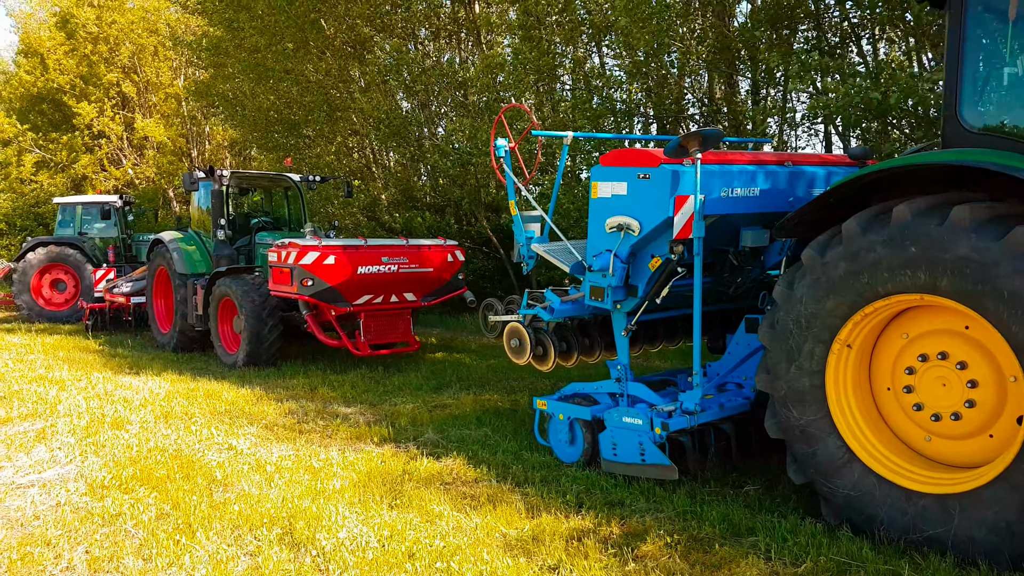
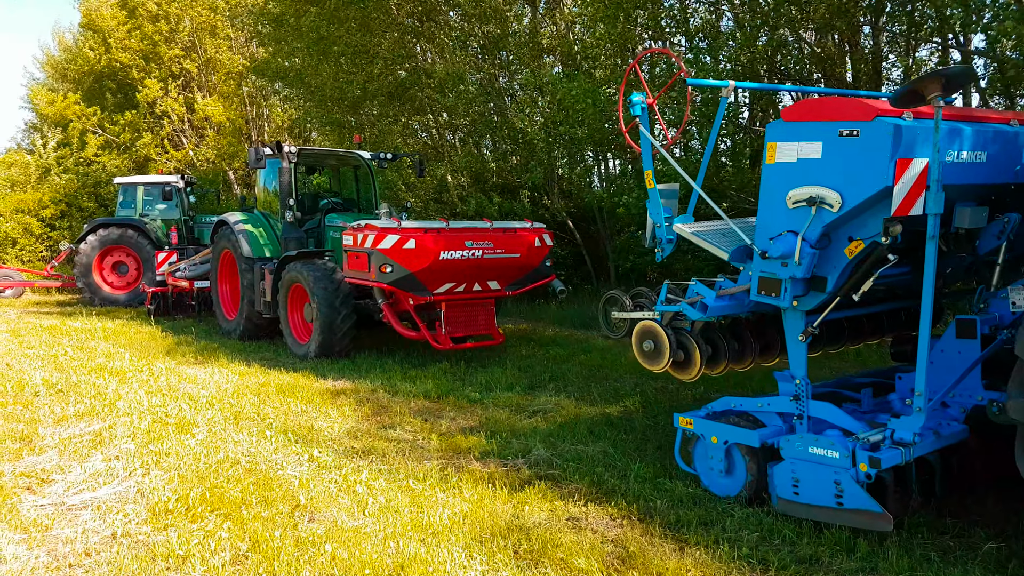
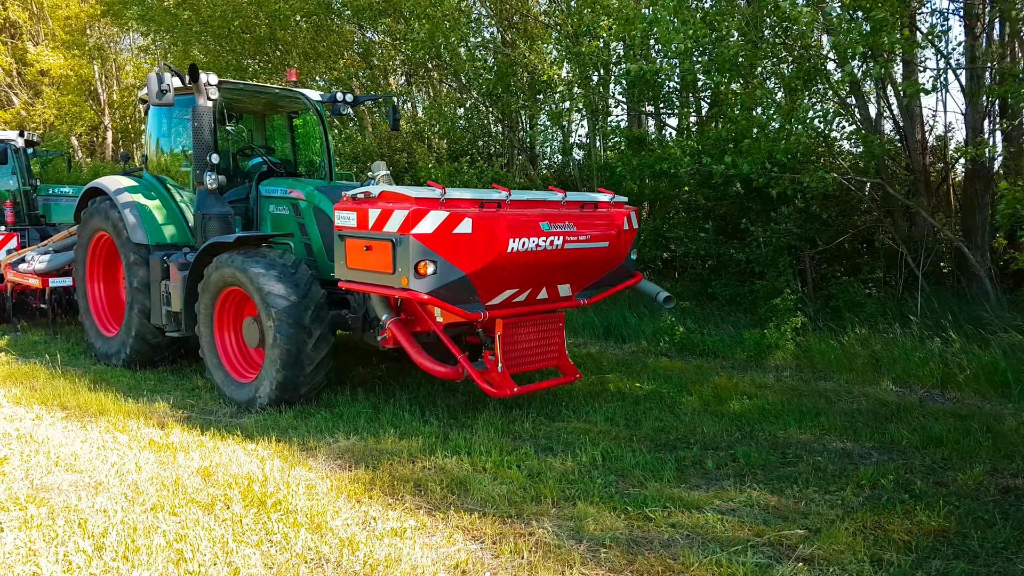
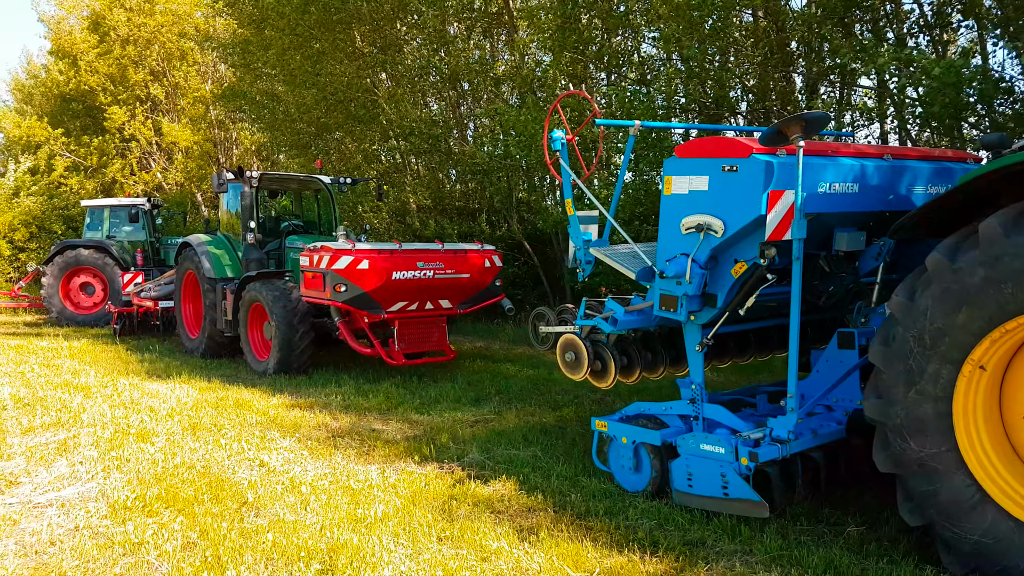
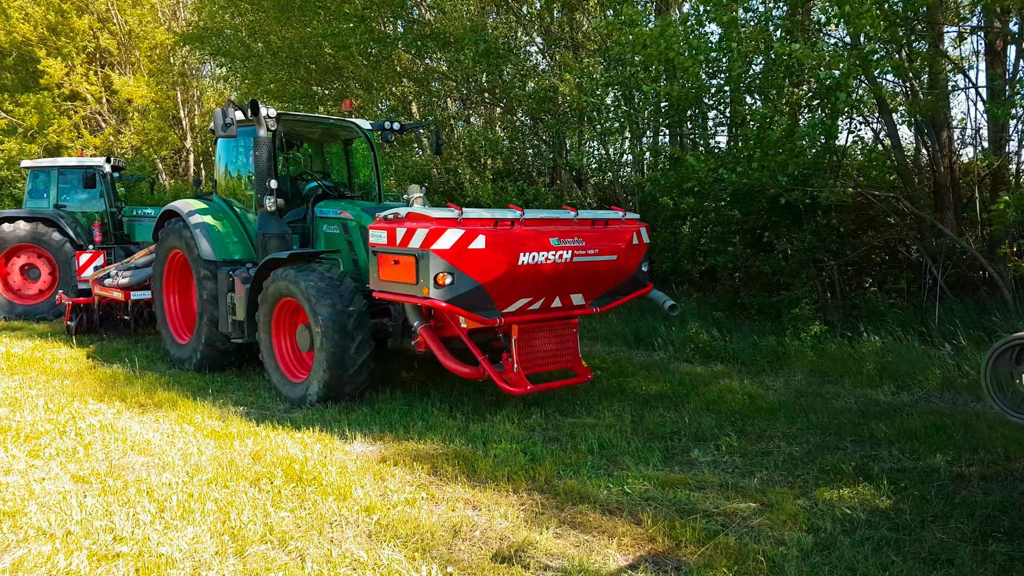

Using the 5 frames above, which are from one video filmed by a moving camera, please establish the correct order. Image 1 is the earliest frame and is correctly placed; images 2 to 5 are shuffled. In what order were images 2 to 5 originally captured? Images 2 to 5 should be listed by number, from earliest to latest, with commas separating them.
4, 2, 5, 3
